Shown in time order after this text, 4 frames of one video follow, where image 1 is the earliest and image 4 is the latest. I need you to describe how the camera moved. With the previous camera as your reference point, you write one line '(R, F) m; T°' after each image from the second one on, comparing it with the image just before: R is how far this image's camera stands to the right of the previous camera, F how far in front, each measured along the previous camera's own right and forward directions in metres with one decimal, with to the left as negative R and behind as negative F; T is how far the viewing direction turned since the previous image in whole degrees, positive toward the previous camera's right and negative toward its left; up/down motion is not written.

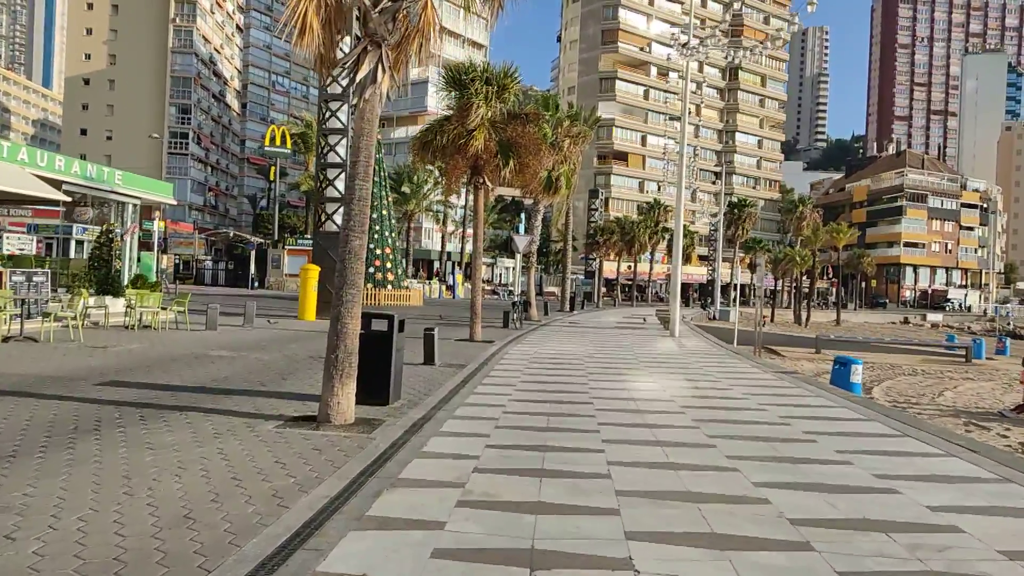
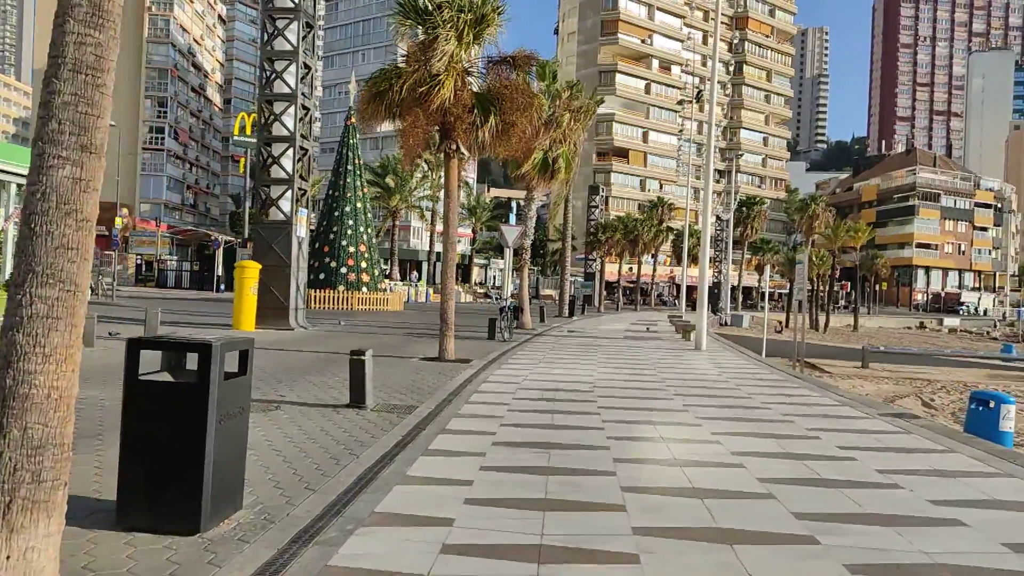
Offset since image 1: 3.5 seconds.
(+0.3, +4.9) m; 0°
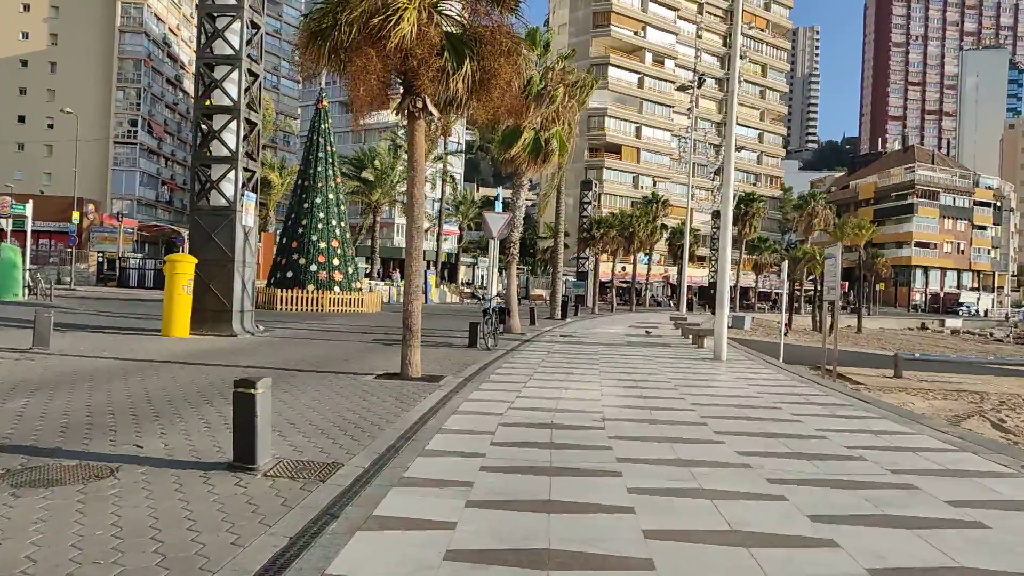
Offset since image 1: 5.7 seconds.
(+0.1, +3.2) m; +1°
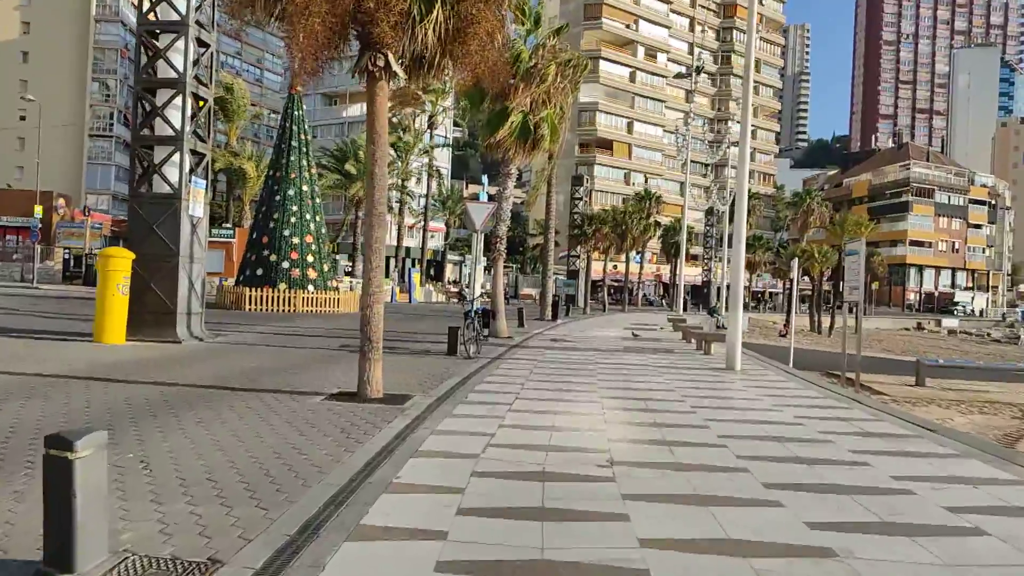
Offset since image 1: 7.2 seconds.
(+0.1, +2.1) m; +1°
